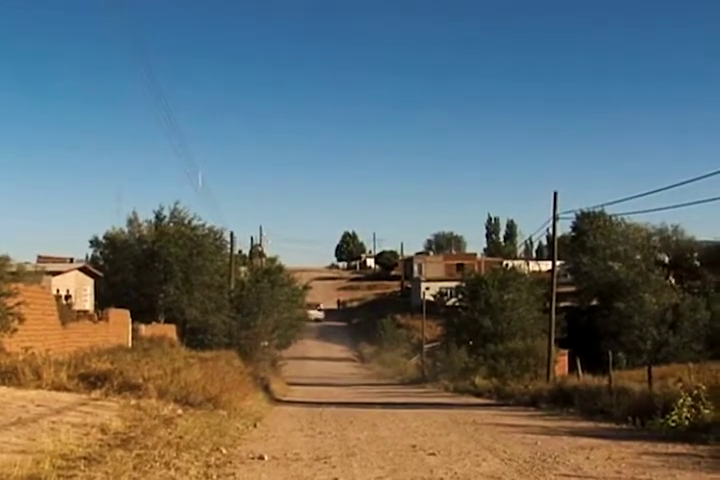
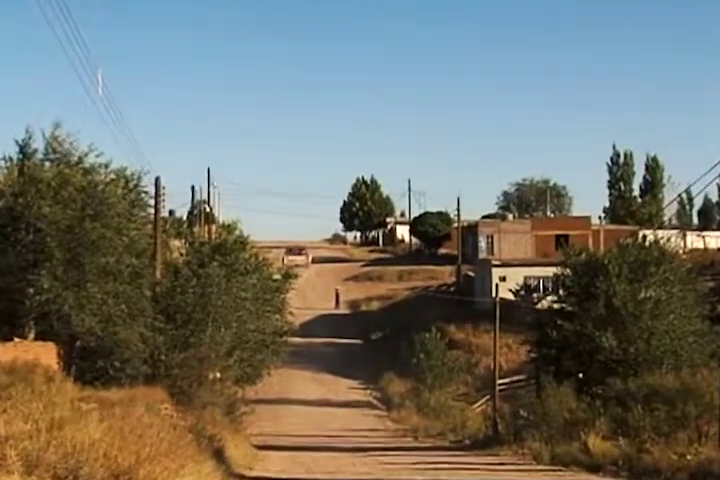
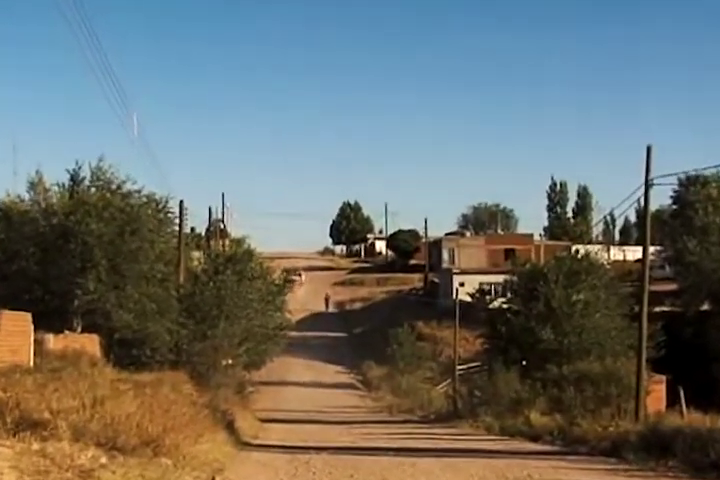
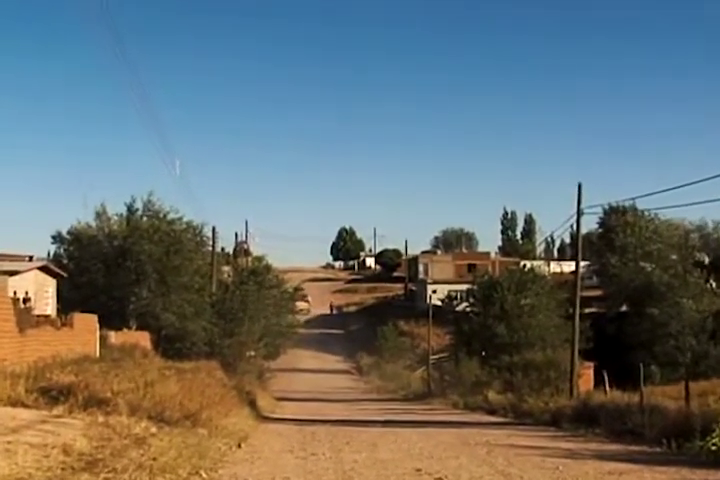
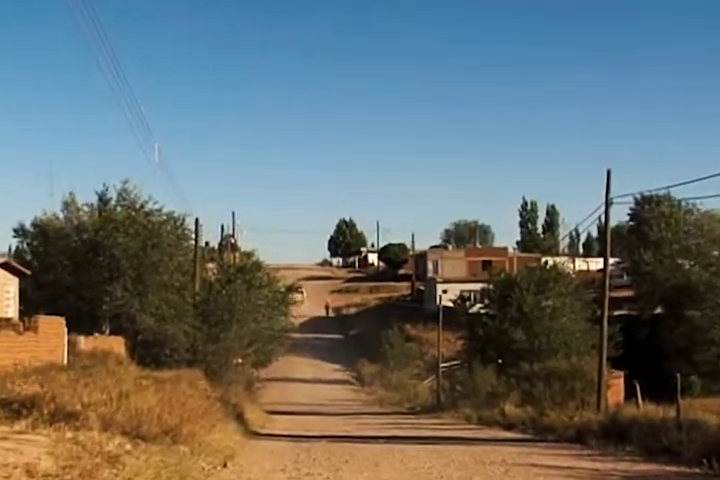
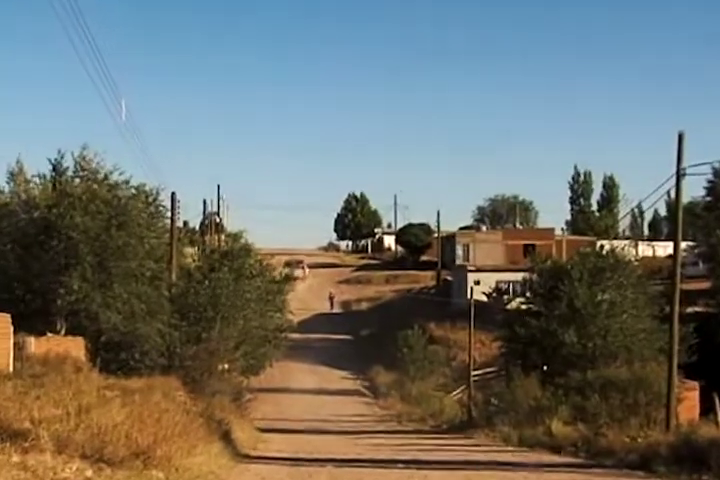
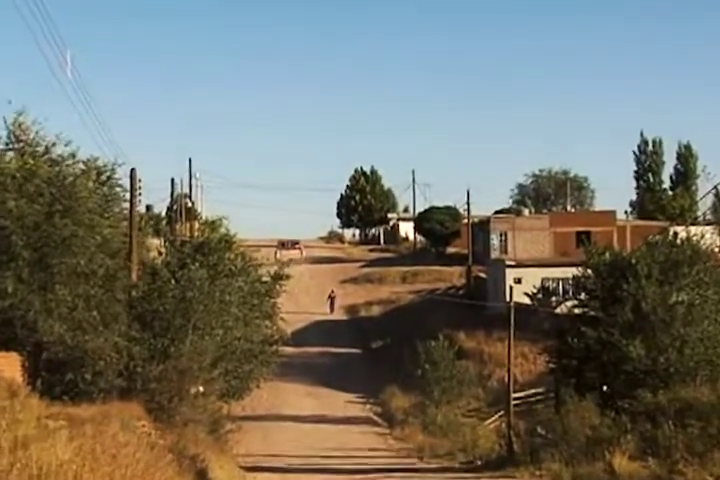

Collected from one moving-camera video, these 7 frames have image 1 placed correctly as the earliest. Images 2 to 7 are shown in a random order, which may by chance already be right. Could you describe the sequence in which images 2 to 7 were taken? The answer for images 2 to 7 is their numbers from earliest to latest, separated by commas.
4, 5, 3, 6, 2, 7
